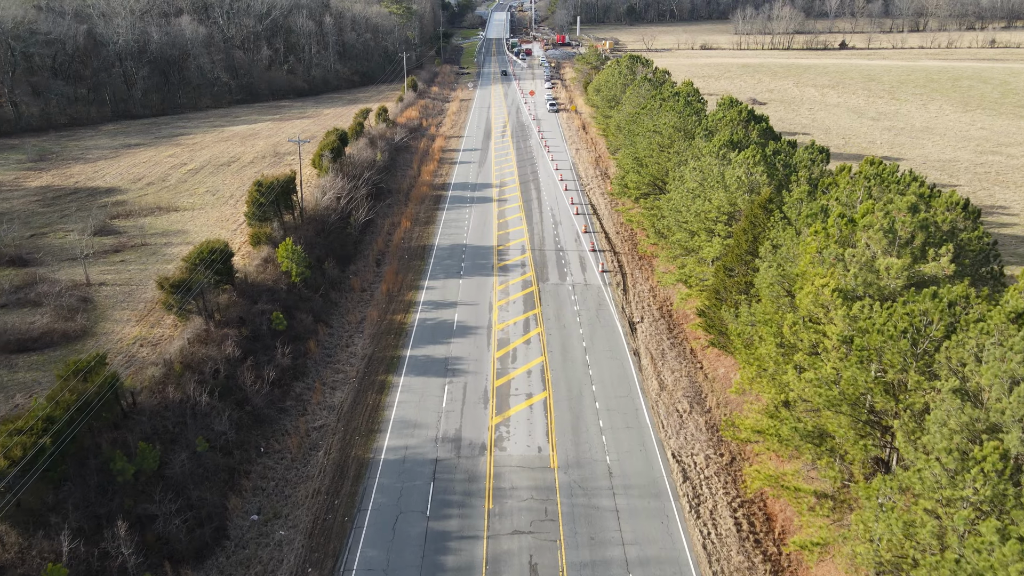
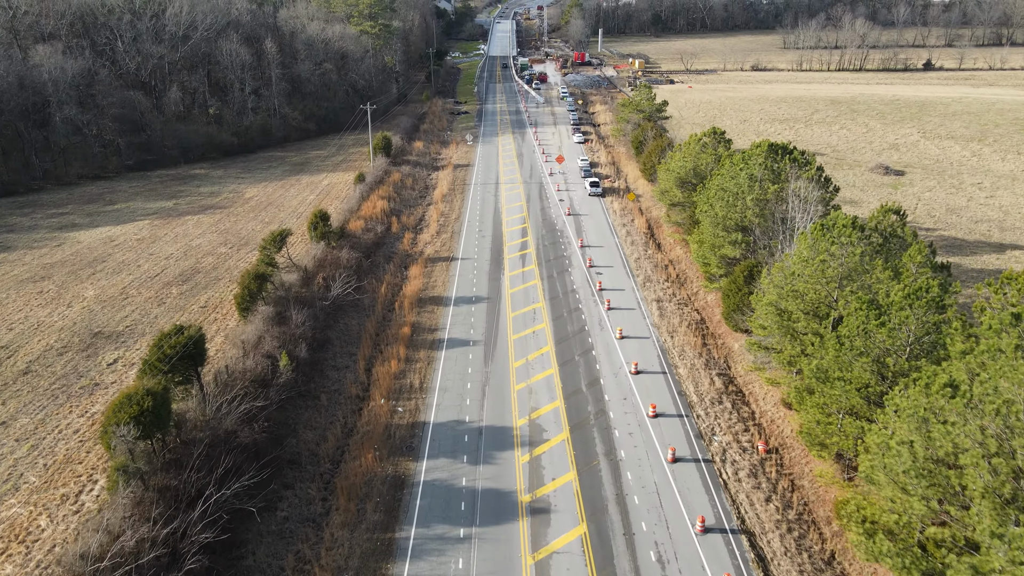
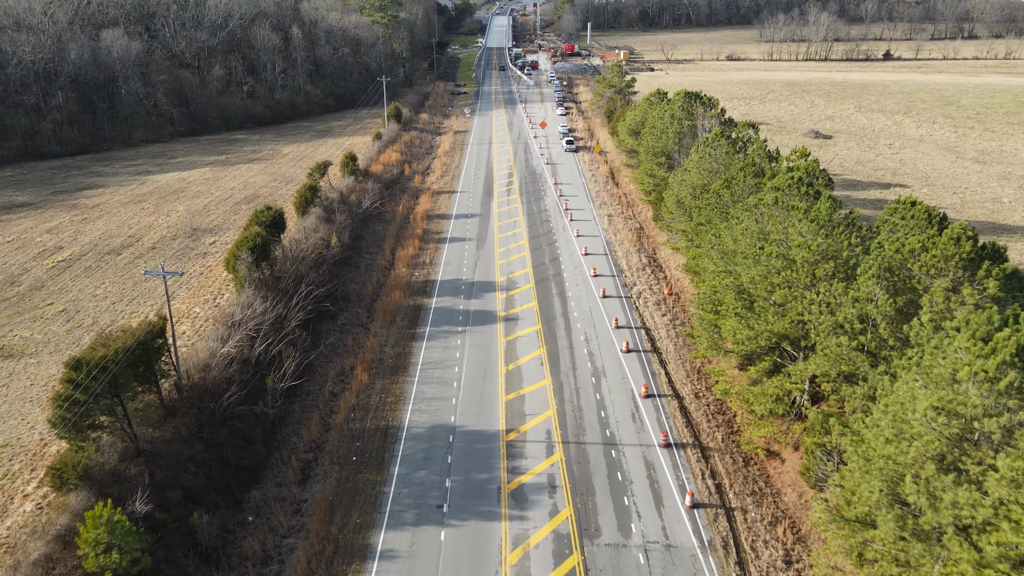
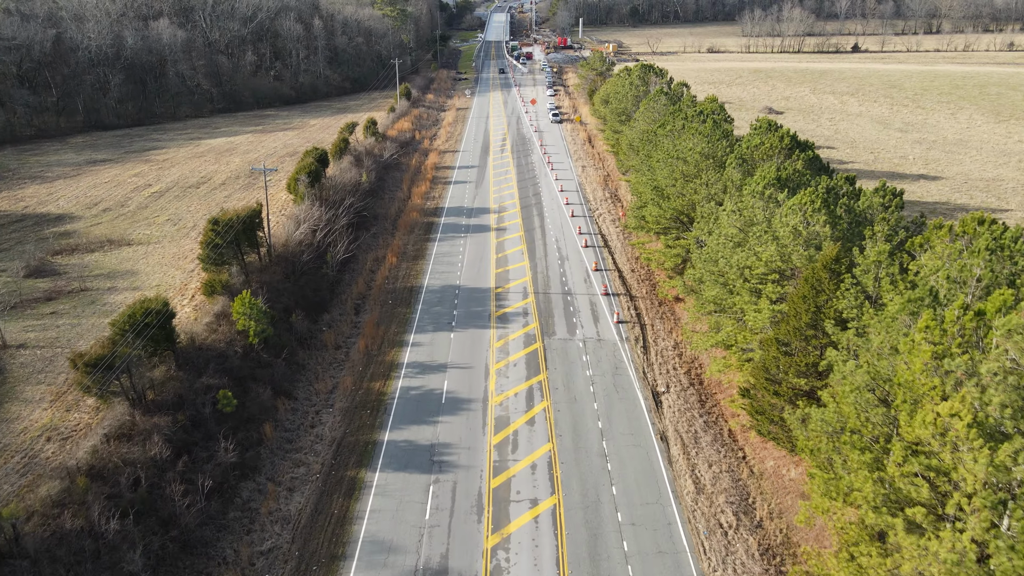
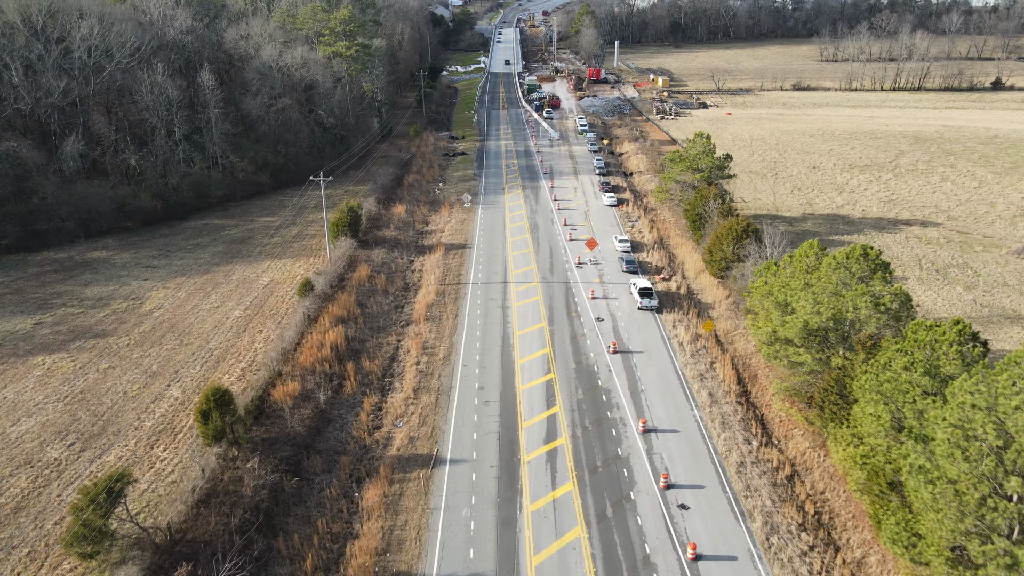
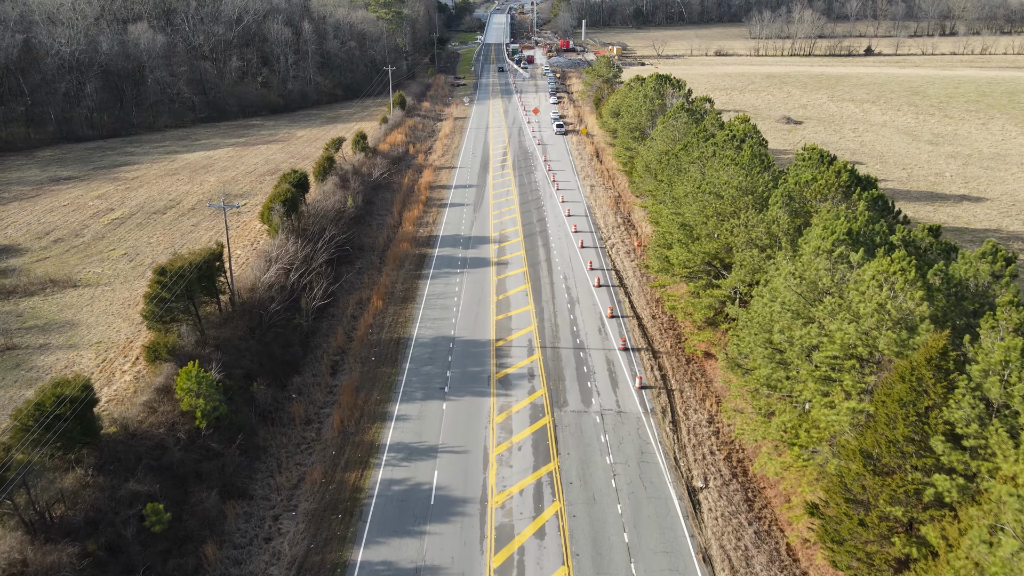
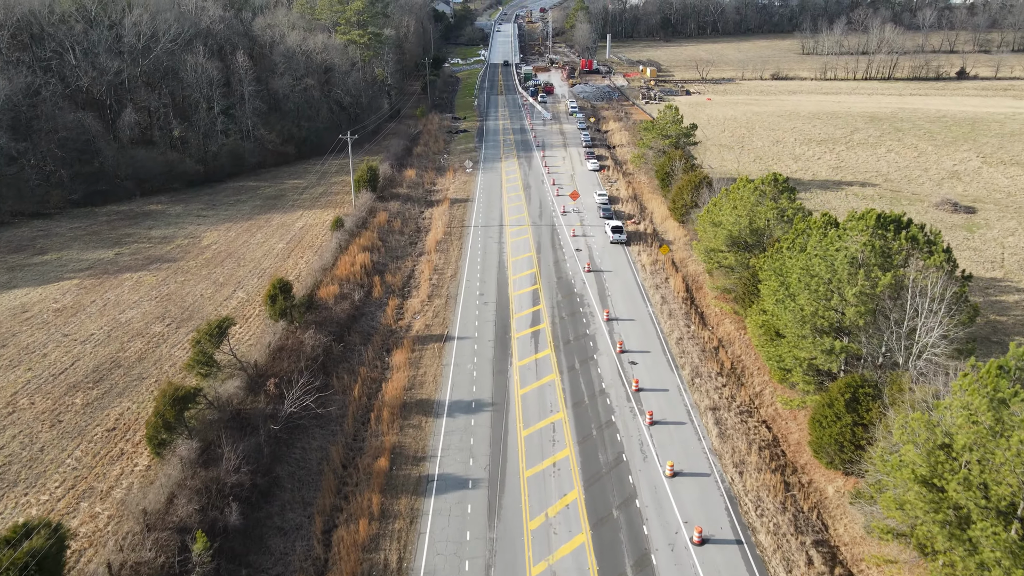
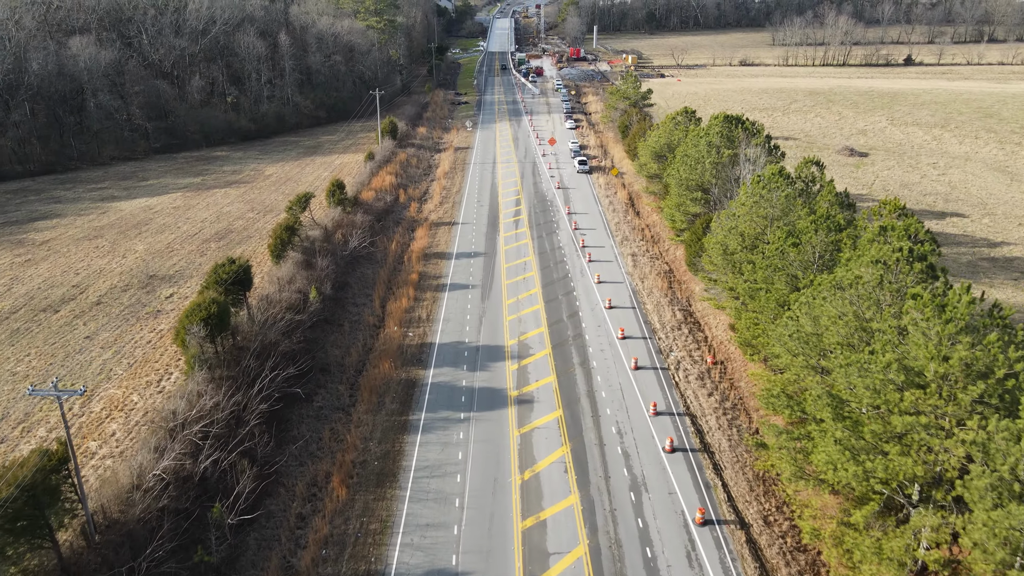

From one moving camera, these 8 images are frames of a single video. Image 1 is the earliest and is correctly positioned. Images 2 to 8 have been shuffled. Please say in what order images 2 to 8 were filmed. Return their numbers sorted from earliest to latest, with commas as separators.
4, 6, 3, 8, 2, 7, 5
